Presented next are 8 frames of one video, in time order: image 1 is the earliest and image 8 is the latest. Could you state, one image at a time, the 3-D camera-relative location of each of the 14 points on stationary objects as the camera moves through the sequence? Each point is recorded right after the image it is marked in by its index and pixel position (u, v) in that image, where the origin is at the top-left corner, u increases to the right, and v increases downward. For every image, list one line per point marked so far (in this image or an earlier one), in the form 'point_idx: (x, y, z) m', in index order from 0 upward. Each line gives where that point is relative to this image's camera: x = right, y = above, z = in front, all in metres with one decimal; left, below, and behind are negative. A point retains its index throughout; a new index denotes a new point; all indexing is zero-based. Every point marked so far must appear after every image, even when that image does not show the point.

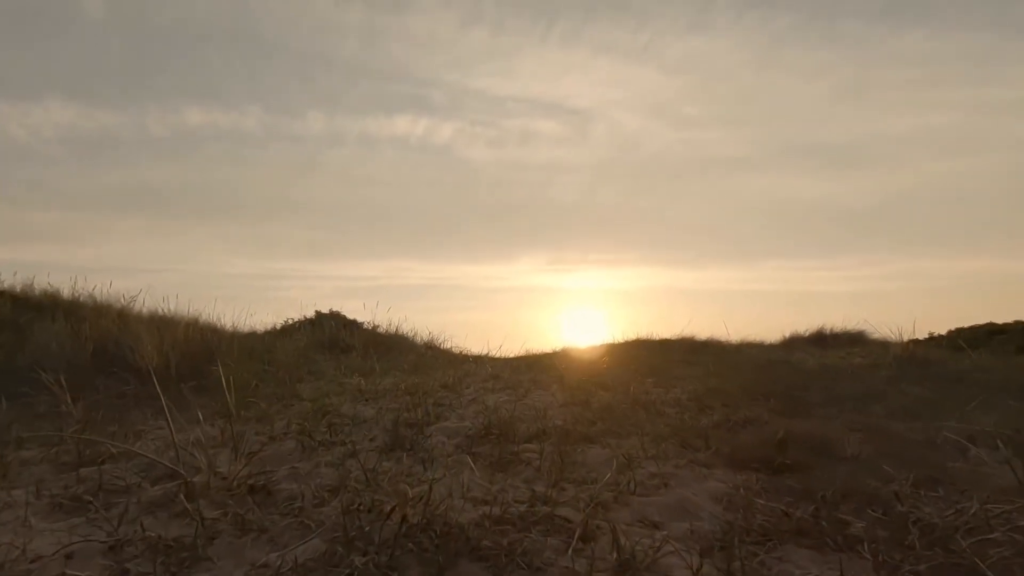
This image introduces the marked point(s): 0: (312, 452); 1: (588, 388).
0: (-1.2, -1.0, +4.4) m
1: (+0.8, -1.1, +7.9) m
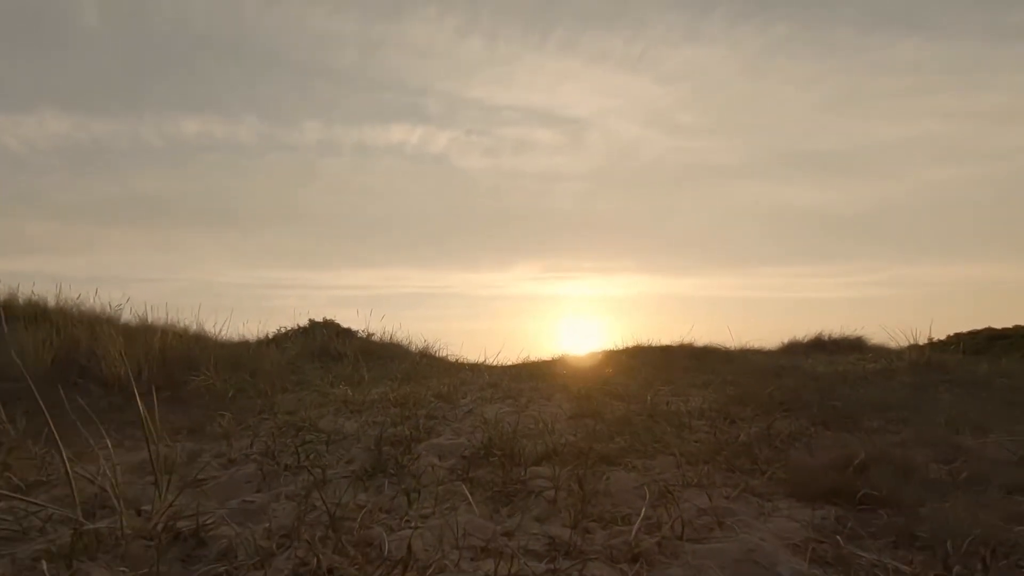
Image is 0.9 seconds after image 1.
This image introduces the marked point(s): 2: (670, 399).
0: (-1.2, -1.0, +3.6) m
1: (+0.8, -1.1, +7.1) m
2: (+1.5, -1.1, +7.0) m
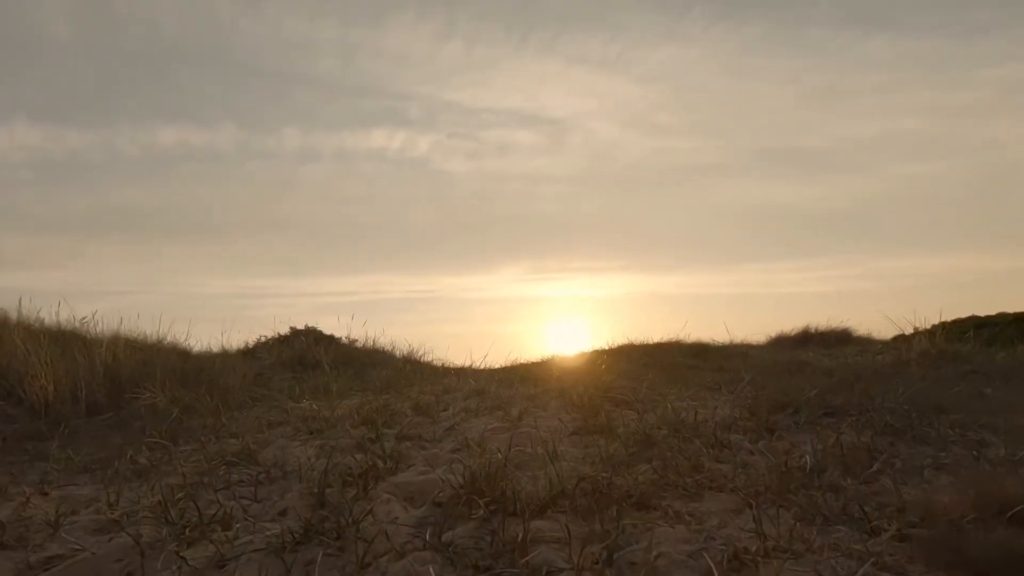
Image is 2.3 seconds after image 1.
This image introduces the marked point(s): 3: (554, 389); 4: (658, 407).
0: (-1.2, -0.9, +2.4) m
1: (+0.7, -1.0, +6.0) m
2: (+1.4, -1.0, +5.9) m
3: (+0.5, -1.2, +8.9) m
4: (+1.2, -1.0, +5.8) m
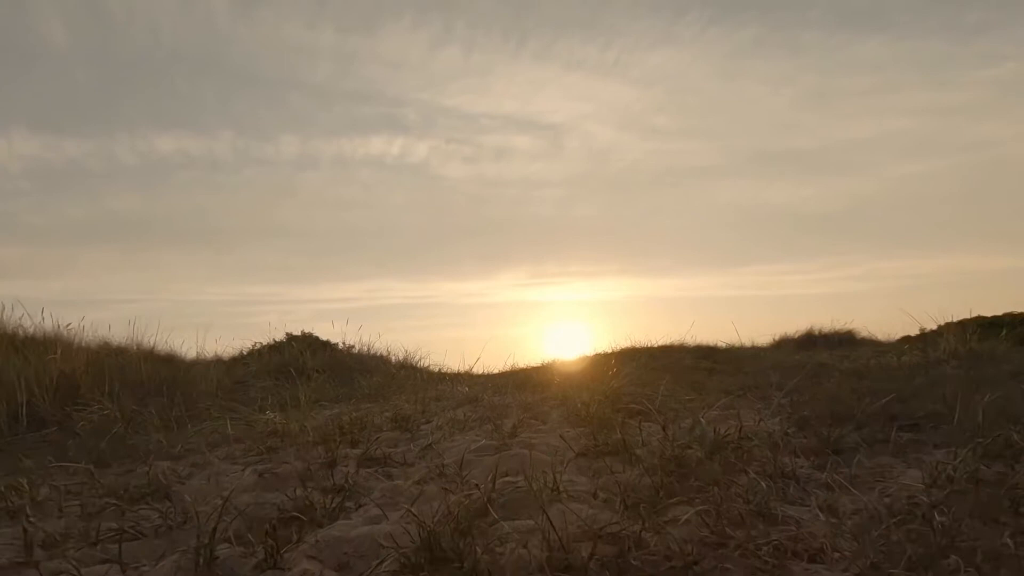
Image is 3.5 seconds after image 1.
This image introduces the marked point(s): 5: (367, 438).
0: (-1.3, -0.8, +1.4) m
1: (+0.7, -0.9, +4.9) m
2: (+1.4, -0.9, +4.8) m
3: (+0.5, -1.2, +7.9) m
4: (+1.1, -0.9, +4.7) m
5: (-1.1, -1.2, +5.4) m
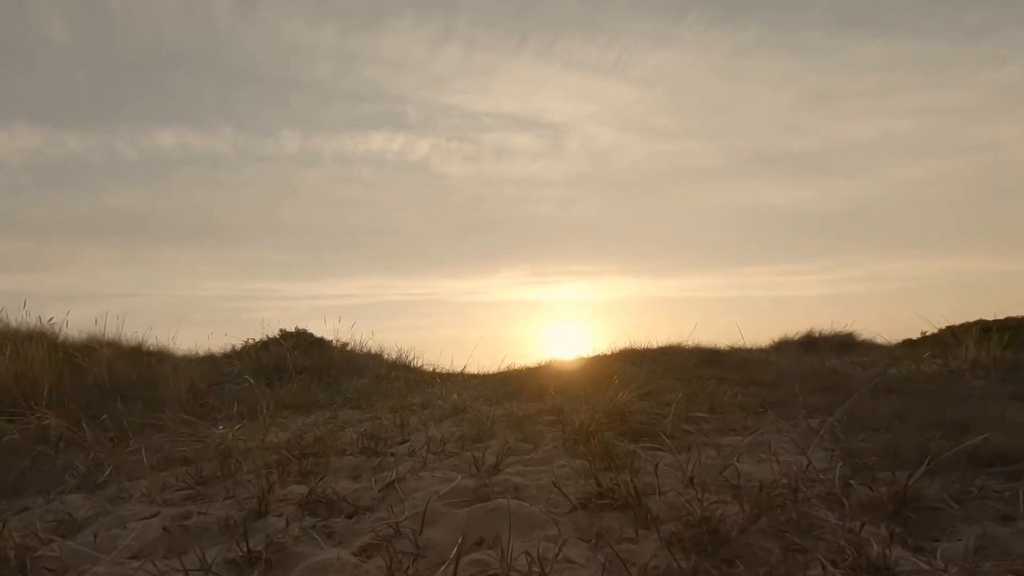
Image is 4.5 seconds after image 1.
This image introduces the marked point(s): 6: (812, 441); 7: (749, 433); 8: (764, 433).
0: (-1.4, -0.8, +0.5) m
1: (+0.6, -0.9, +4.0) m
2: (+1.3, -0.9, +4.0) m
3: (+0.4, -1.2, +7.0) m
4: (+1.0, -0.9, +3.8) m
5: (-1.2, -1.1, +4.5) m
6: (+1.8, -0.9, +4.3) m
7: (+1.6, -1.0, +4.9) m
8: (+1.8, -1.0, +4.9) m
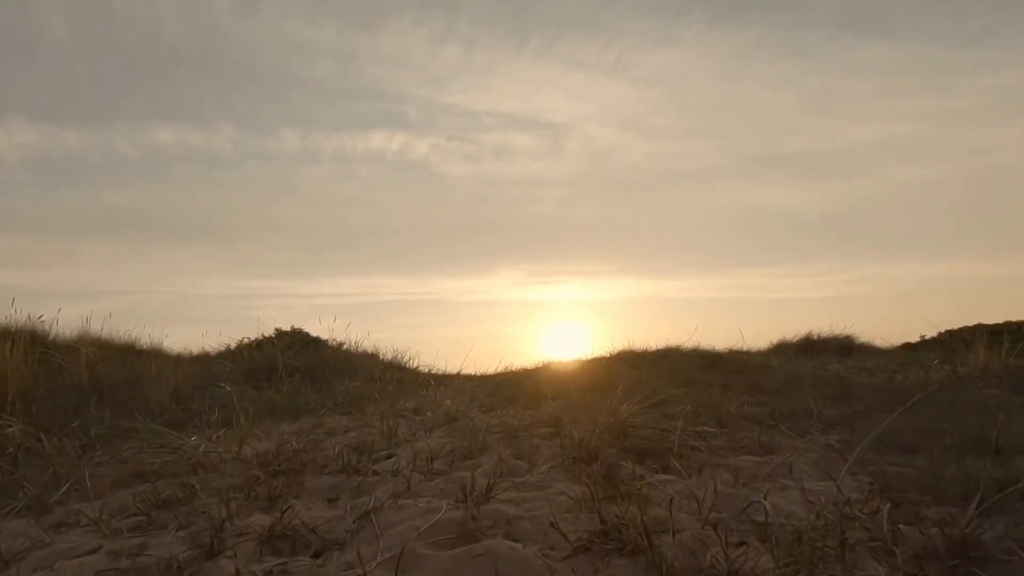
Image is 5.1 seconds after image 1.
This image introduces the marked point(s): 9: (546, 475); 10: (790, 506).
0: (-1.4, -0.8, +0.1) m
1: (+0.6, -1.0, +3.6) m
2: (+1.3, -0.9, +3.5) m
3: (+0.3, -1.2, +6.6) m
4: (+1.0, -0.9, +3.4) m
5: (-1.3, -1.2, +4.1) m
6: (+1.8, -1.0, +3.9) m
7: (+1.6, -1.0, +4.5) m
8: (+1.7, -1.0, +4.5) m
9: (+0.2, -1.1, +4.0) m
10: (+1.2, -0.9, +3.1) m
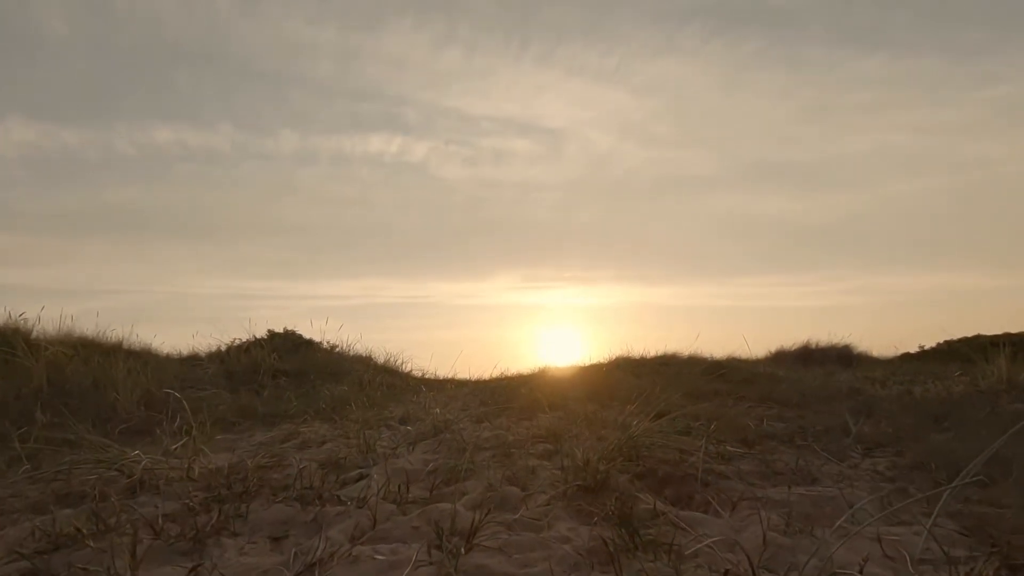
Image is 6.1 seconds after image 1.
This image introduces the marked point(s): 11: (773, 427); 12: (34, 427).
0: (-1.4, -0.7, -0.7) m
1: (+0.5, -0.9, +2.9) m
2: (+1.2, -0.9, +2.8) m
3: (+0.3, -1.2, +5.8) m
4: (+0.9, -0.9, +2.7) m
5: (-1.3, -1.1, +3.4) m
6: (+1.7, -0.9, +3.1) m
7: (+1.6, -1.0, +3.8) m
8: (+1.7, -1.0, +3.8) m
9: (+0.2, -1.0, +3.3) m
10: (+1.2, -0.9, +2.3) m
11: (+2.2, -1.2, +6.0) m
12: (-4.5, -1.3, +6.7) m
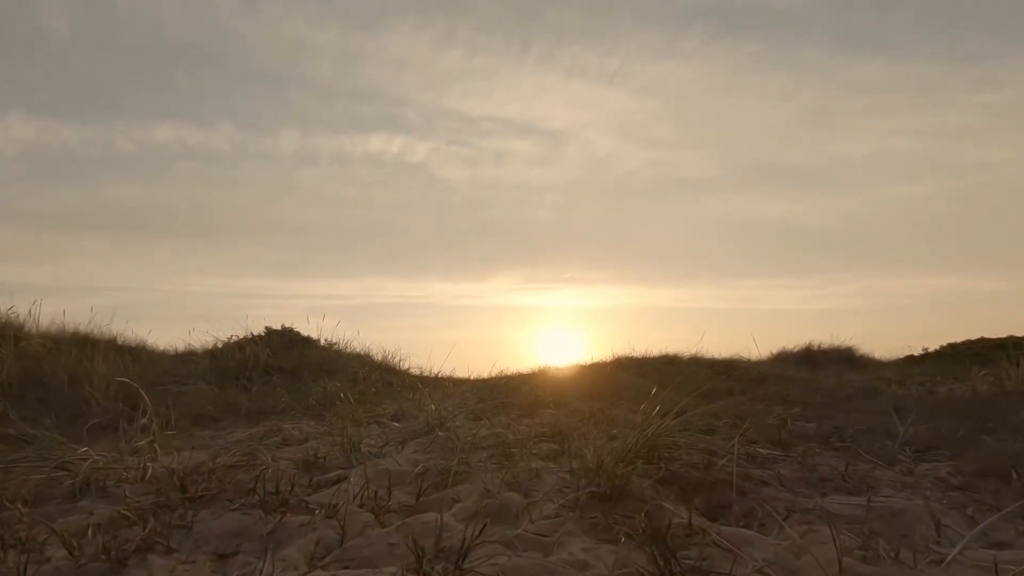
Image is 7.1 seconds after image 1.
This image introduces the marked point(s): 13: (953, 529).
0: (-1.4, -0.6, -1.3) m
1: (+0.5, -0.8, +2.3) m
2: (+1.2, -0.8, +2.2) m
3: (+0.3, -1.0, +5.2) m
4: (+0.9, -0.8, +2.1) m
5: (-1.3, -0.9, +2.7) m
6: (+1.7, -0.8, +2.5) m
7: (+1.6, -0.9, +3.2) m
8: (+1.7, -0.9, +3.2) m
9: (+0.2, -0.9, +2.7) m
10: (+1.2, -0.7, +1.7) m
11: (+2.2, -1.1, +5.4) m
12: (-4.5, -1.1, +6.1) m
13: (+1.6, -0.8, +2.5) m
